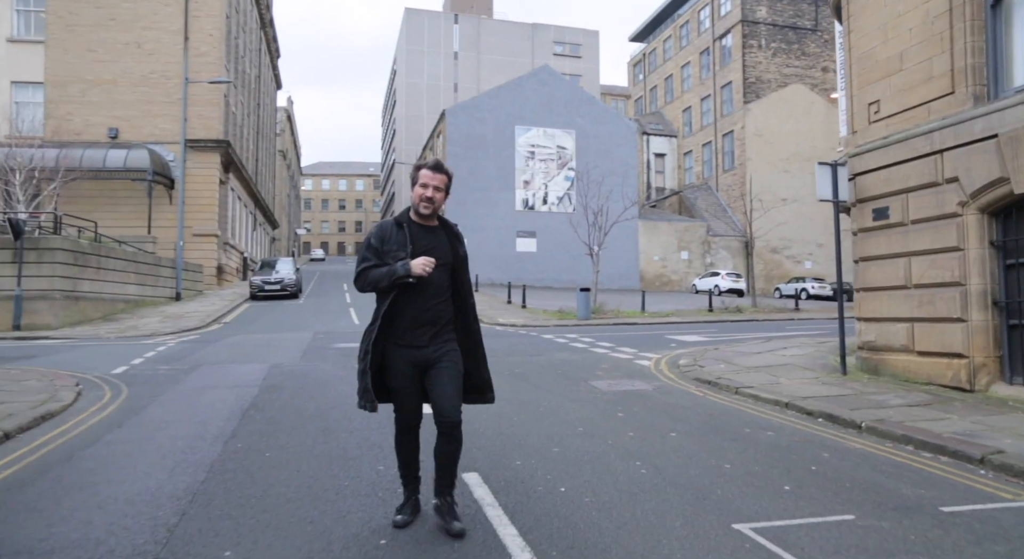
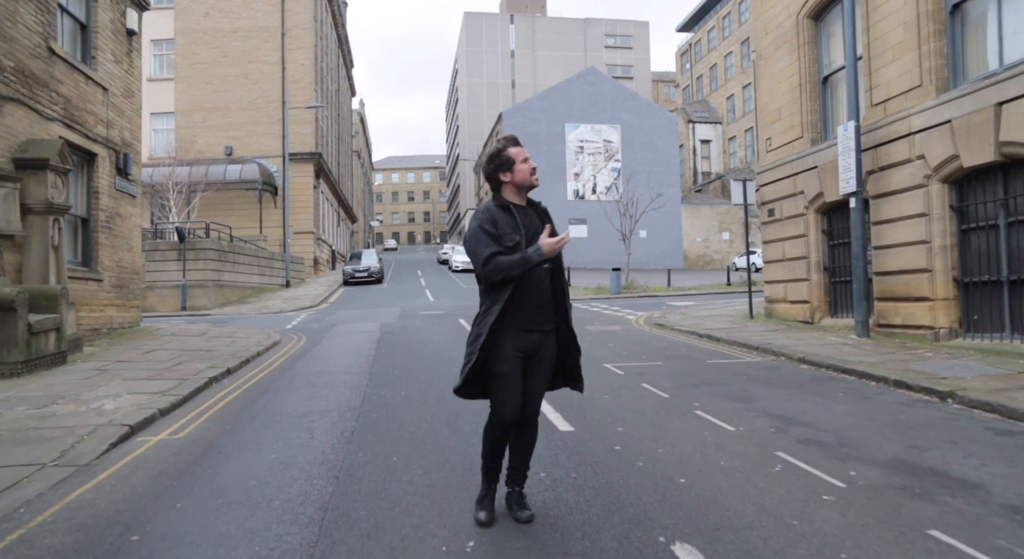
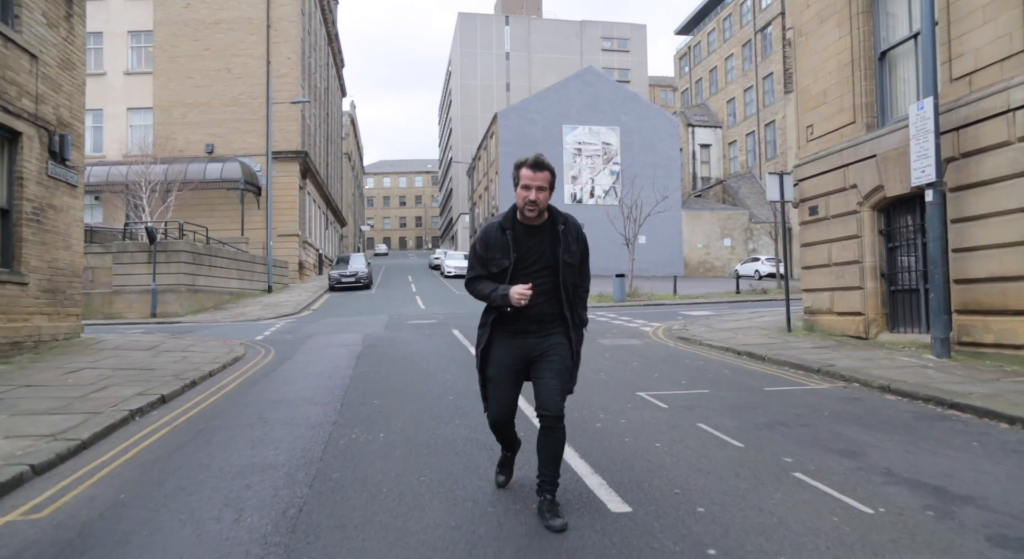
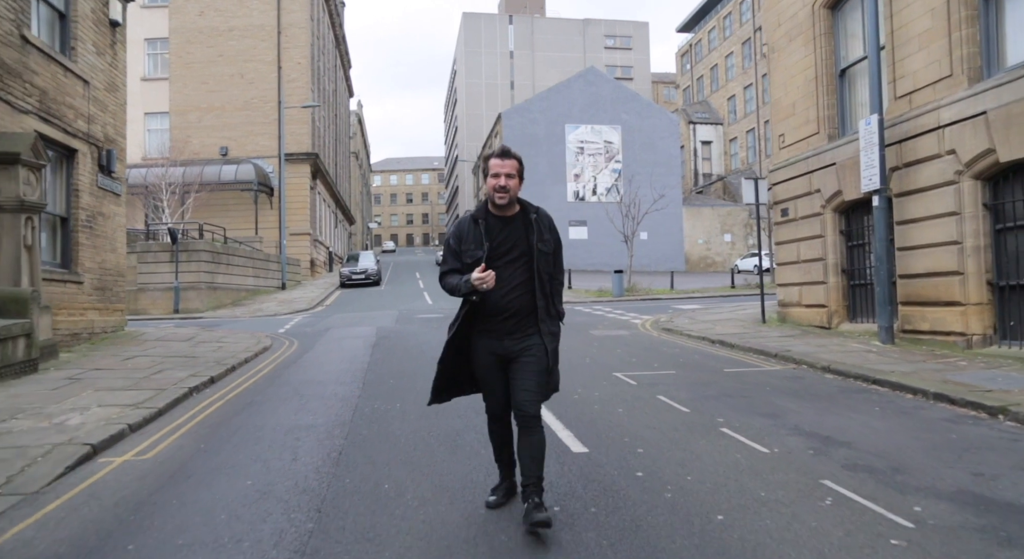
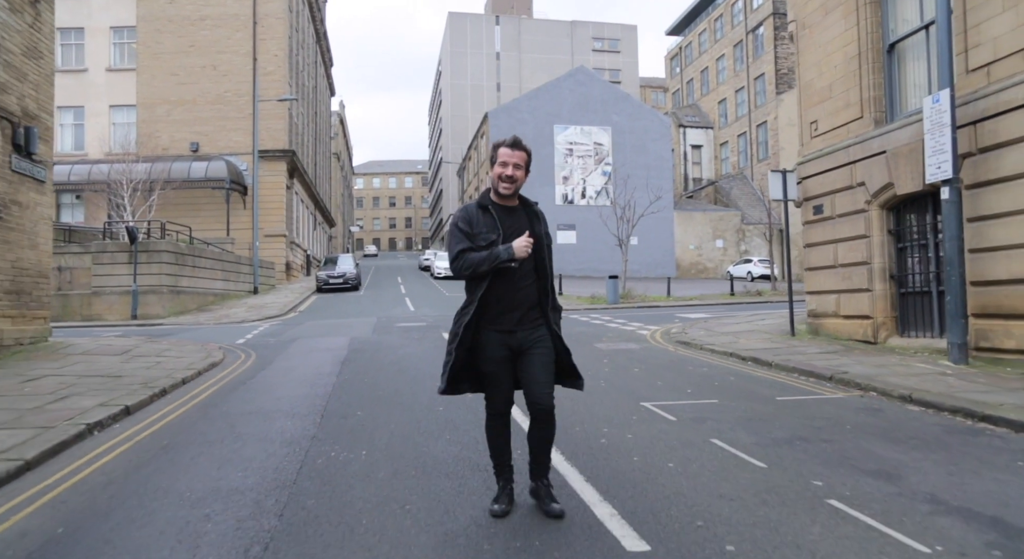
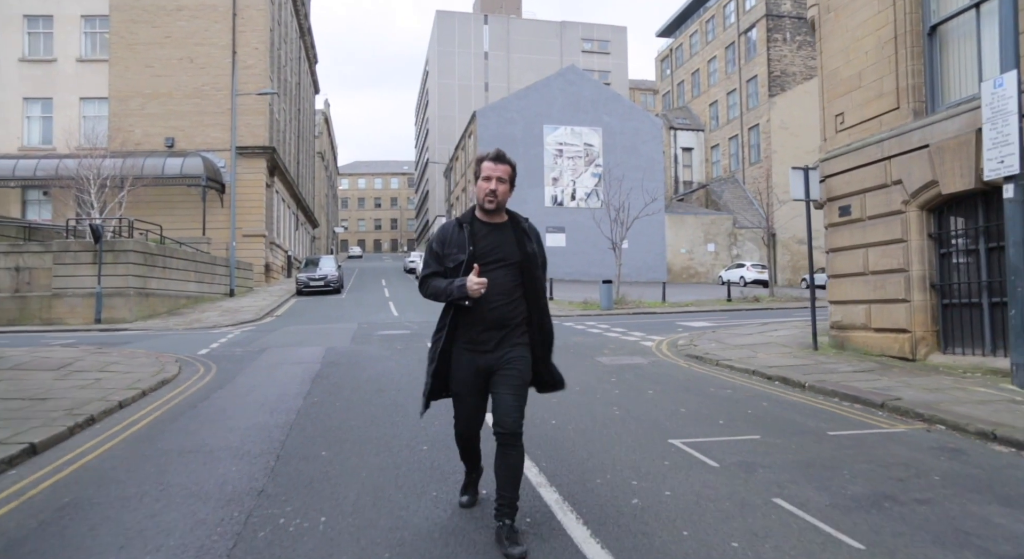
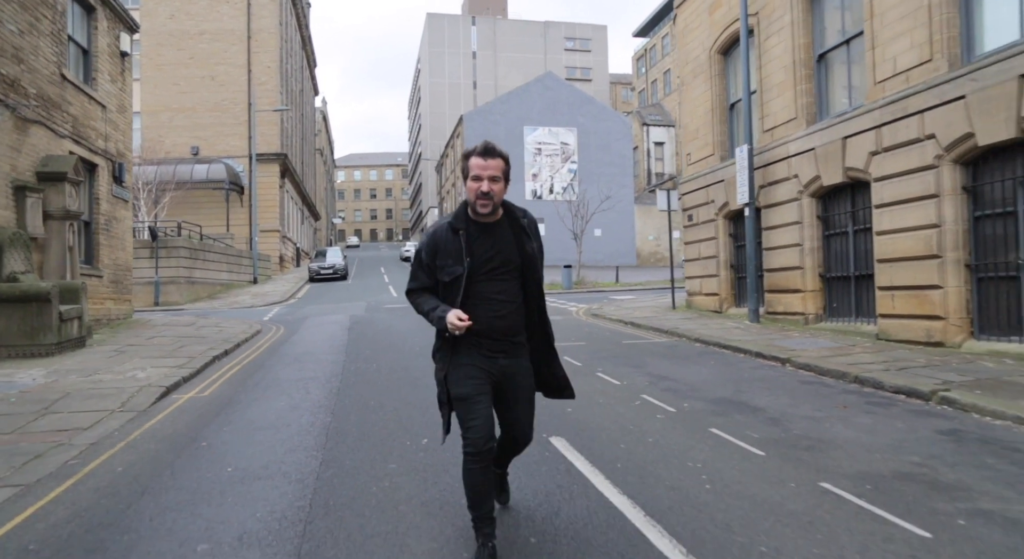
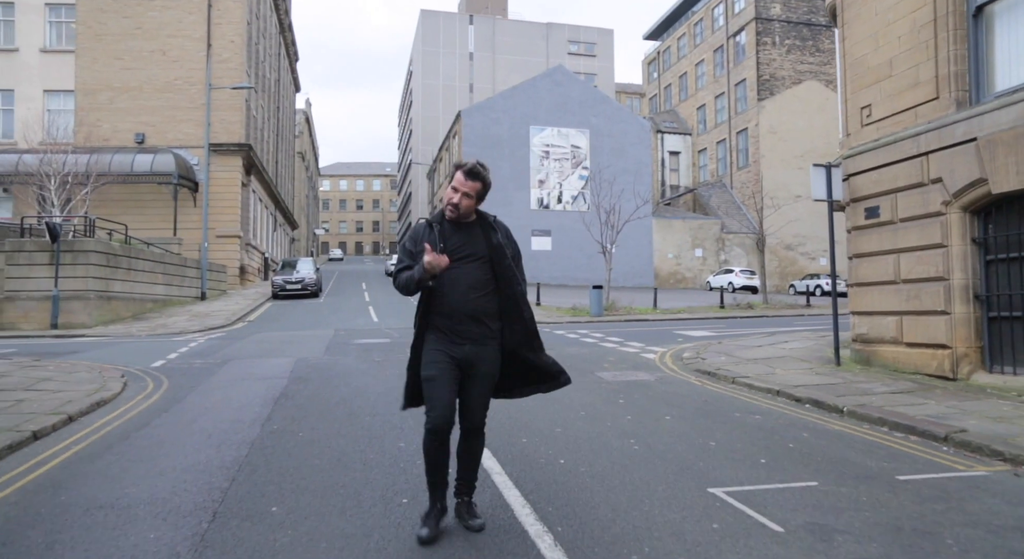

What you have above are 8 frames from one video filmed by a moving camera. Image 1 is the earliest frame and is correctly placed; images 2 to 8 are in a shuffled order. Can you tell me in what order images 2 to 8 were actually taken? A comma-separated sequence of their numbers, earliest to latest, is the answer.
8, 6, 5, 3, 4, 2, 7
